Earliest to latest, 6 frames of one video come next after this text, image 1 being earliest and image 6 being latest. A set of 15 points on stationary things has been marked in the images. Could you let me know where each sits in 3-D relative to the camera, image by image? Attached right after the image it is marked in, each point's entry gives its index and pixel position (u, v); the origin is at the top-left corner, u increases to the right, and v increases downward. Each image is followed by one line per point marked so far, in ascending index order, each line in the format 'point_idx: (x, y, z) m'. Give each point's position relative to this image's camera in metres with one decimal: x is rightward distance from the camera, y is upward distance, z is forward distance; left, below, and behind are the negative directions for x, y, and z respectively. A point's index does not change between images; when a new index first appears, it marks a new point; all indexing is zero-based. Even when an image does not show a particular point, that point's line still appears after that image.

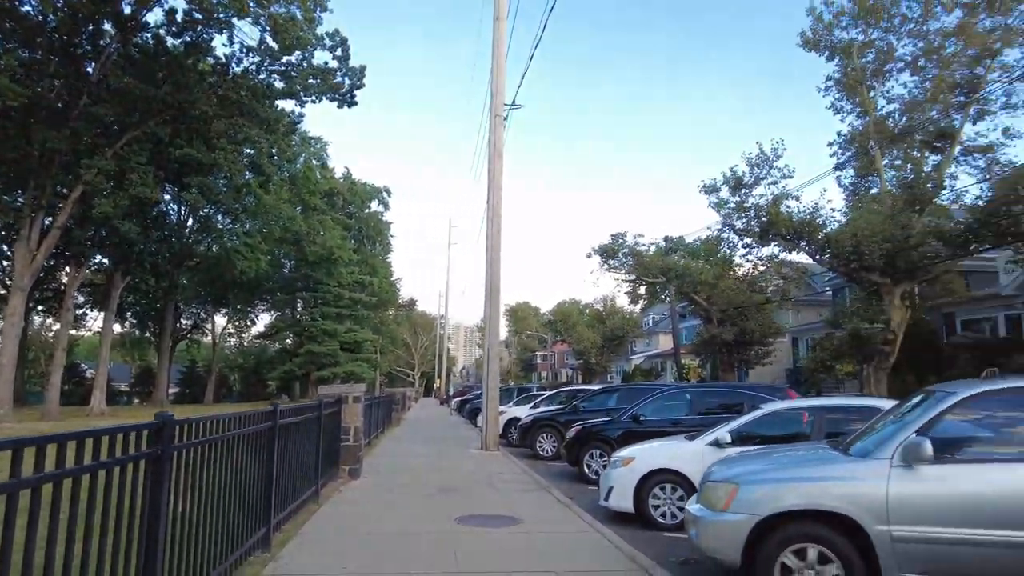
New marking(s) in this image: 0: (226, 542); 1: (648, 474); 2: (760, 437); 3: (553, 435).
0: (-1.9, -1.7, +4.5) m
1: (+1.4, -1.9, +6.8) m
2: (+2.5, -1.5, +6.5) m
3: (+0.8, -2.8, +12.5) m
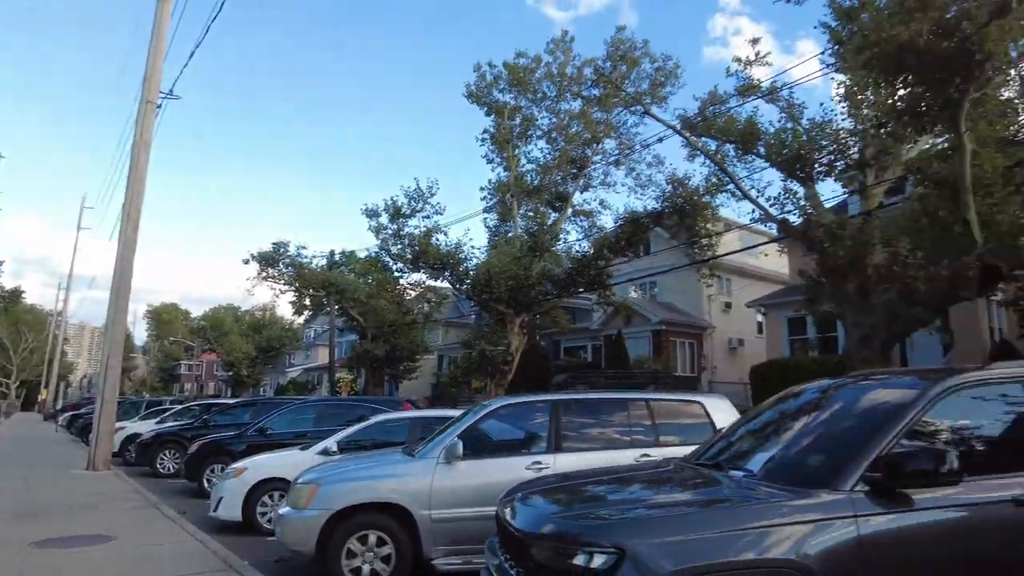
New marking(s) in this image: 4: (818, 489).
0: (-4.6, -1.6, +3.6) m
1: (-2.7, -2.1, +7.2) m
2: (-1.7, -1.8, +7.5) m
3: (-6.0, -2.9, +11.9) m
4: (+1.4, -1.0, +3.2) m
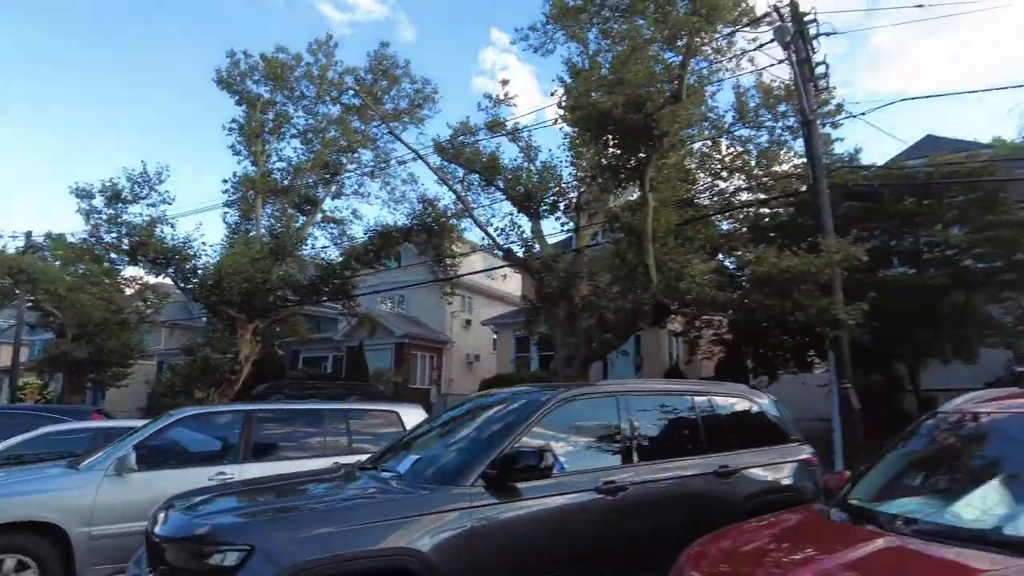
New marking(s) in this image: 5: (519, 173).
0: (-6.2, -1.3, +2.0) m
1: (-5.8, -2.0, +6.0) m
2: (-4.9, -1.7, +6.6) m
3: (-10.6, -2.5, +9.2) m
4: (-0.4, -1.1, +3.8) m
5: (+0.2, +3.2, +18.2) m
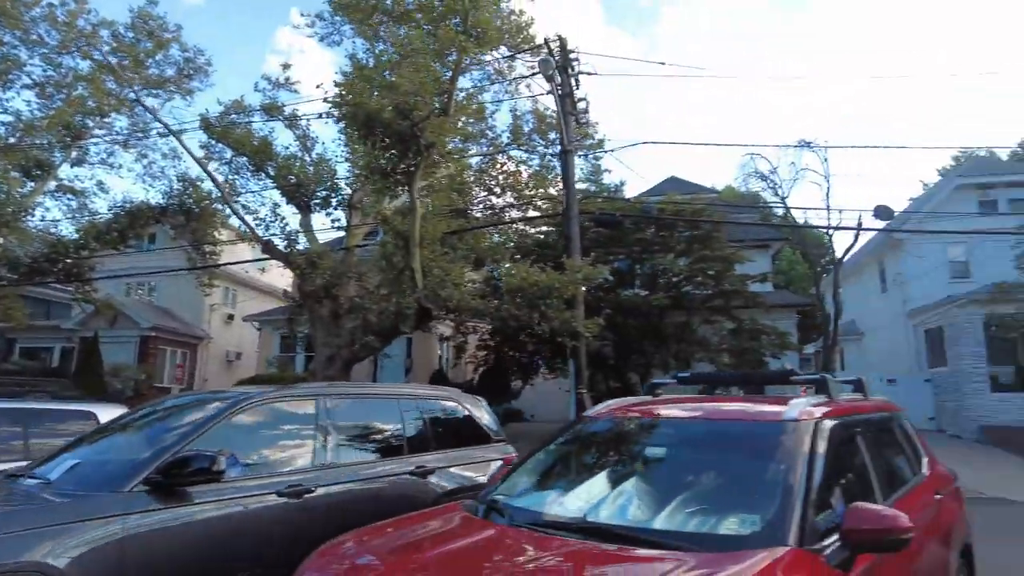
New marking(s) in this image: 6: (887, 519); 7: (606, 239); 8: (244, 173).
0: (-7.1, -0.9, -0.1) m
1: (-8.0, -1.5, +3.9) m
2: (-7.3, -1.3, +4.8) m
3: (-13.6, -1.7, +5.4) m
4: (-2.2, -1.1, +3.5) m
5: (-5.8, +3.3, +17.4) m
6: (+1.4, -0.9, +2.5) m
7: (+2.6, +1.4, +18.5) m
8: (-7.7, +3.3, +18.9) m
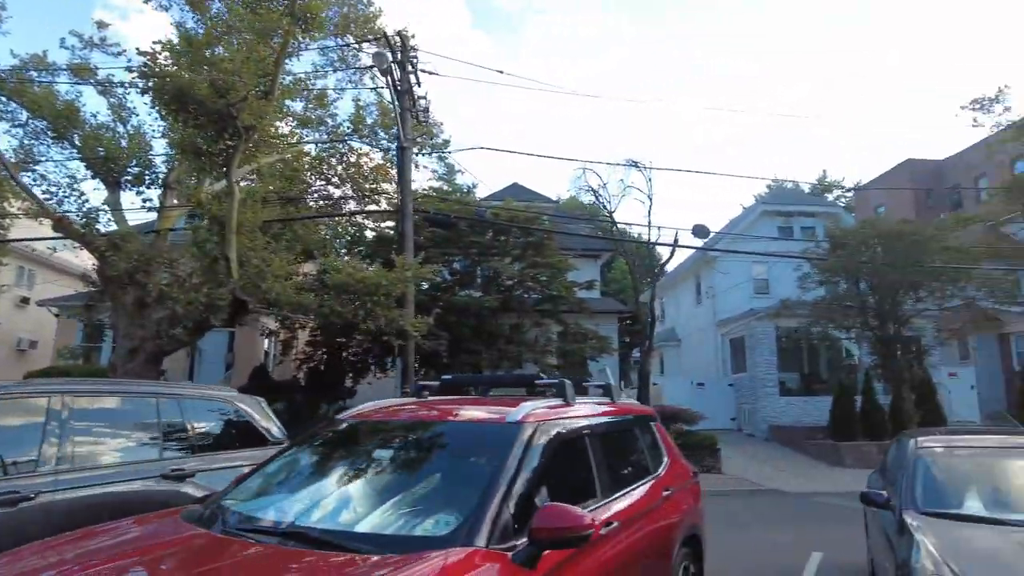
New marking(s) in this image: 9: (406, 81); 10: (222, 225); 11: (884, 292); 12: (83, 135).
0: (-7.5, -0.6, -1.6) m
1: (-9.3, -1.1, +2.0) m
2: (-8.8, -1.0, +3.0) m
3: (-15.1, -1.1, +2.3) m
4: (-3.5, -0.9, +2.9) m
5: (-9.8, +3.7, +15.7) m
6: (+0.2, -0.9, +2.7) m
7: (-2.0, +1.4, +18.6) m
8: (-12.0, +3.8, +16.8) m
9: (-2.5, +4.9, +15.7) m
10: (-5.9, +1.3, +13.7) m
11: (+9.4, -0.1, +16.7) m
12: (-10.2, +3.6, +15.6) m
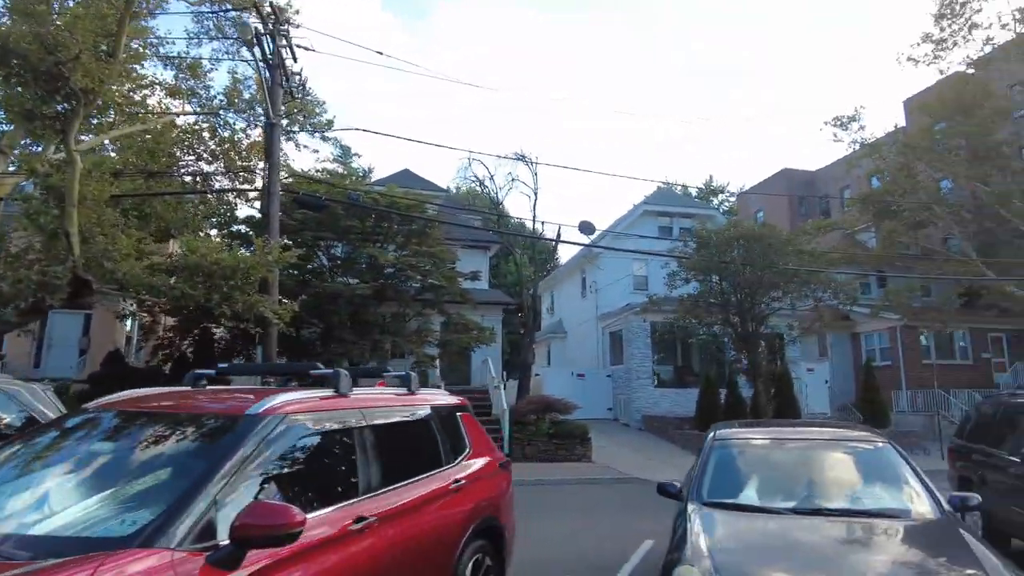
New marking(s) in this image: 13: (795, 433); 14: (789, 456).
0: (-7.9, -0.3, -2.9) m
1: (-10.2, -0.8, +0.5) m
2: (-9.8, -0.6, +1.6) m
3: (-15.9, -0.6, -0.1) m
4: (-4.6, -0.8, +2.2) m
5: (-12.5, +4.2, +13.9) m
6: (-0.9, -0.9, +2.5) m
7: (-5.3, +1.8, +17.9) m
8: (-14.8, +4.4, +14.6) m
9: (-5.3, +5.3, +14.9) m
10: (-8.5, +1.7, +12.5) m
11: (+6.2, -0.1, +17.7) m
12: (-12.9, +4.2, +13.8) m
13: (+2.4, -1.2, +5.7) m
14: (+2.2, -1.4, +5.4) m
